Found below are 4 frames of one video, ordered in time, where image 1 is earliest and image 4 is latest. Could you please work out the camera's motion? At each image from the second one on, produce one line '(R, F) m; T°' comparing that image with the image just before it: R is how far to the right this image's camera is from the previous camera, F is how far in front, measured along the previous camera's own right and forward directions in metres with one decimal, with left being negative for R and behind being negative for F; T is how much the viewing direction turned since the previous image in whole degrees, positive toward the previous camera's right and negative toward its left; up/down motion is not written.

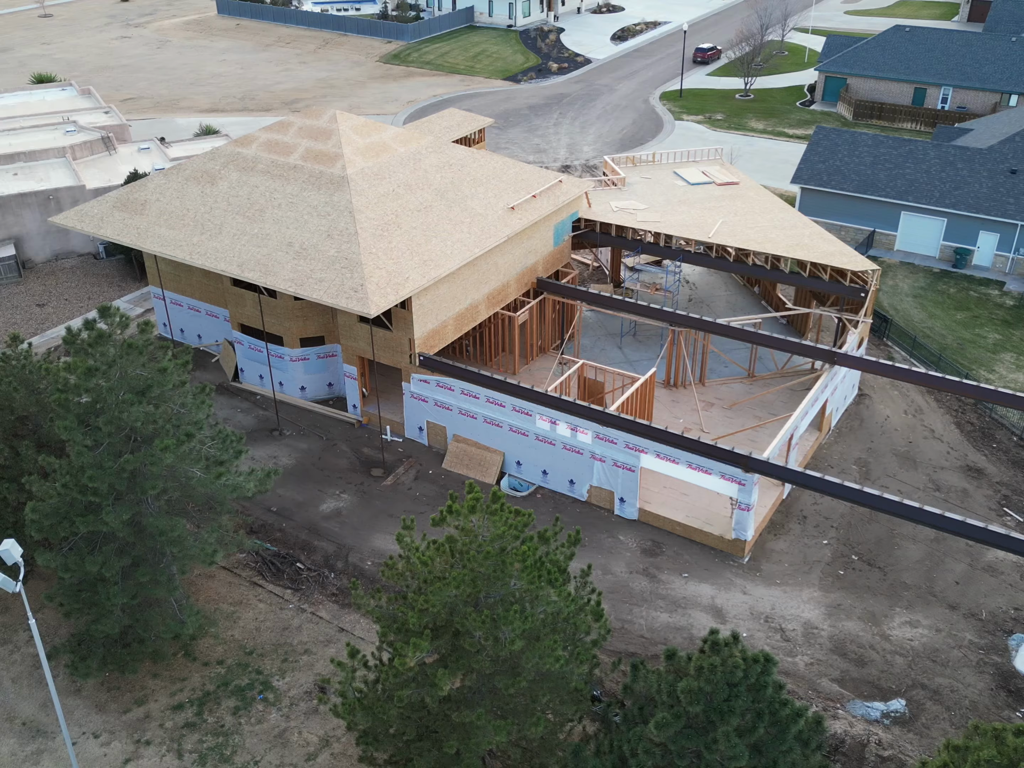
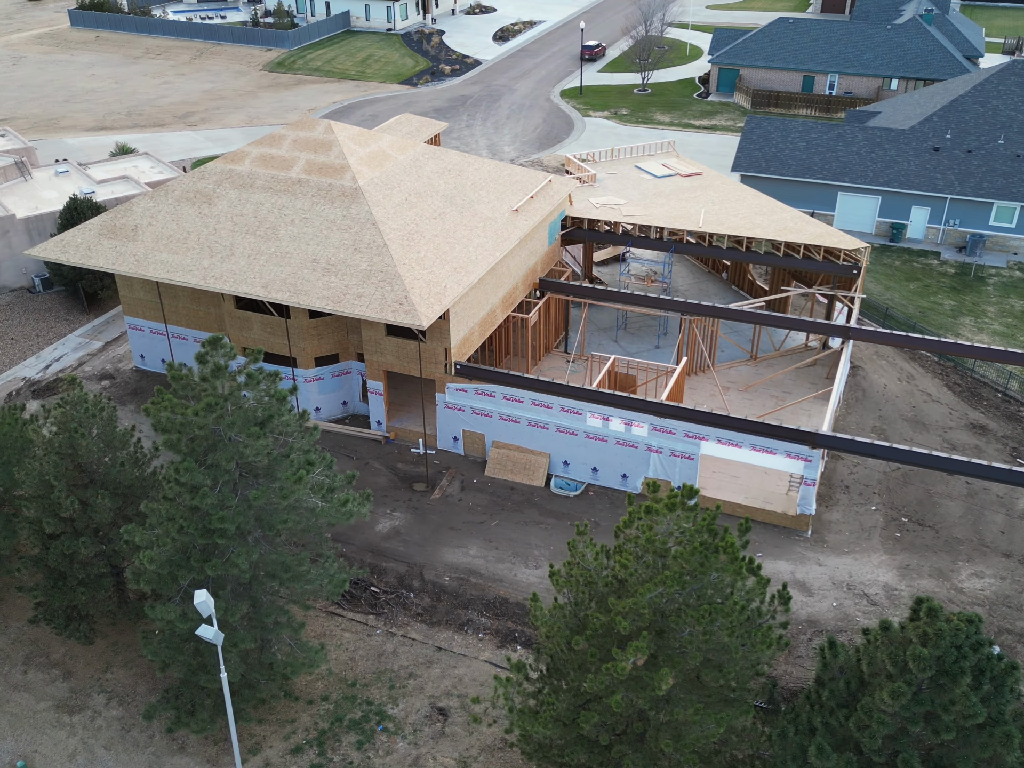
(-5.9, +0.5) m; +9°
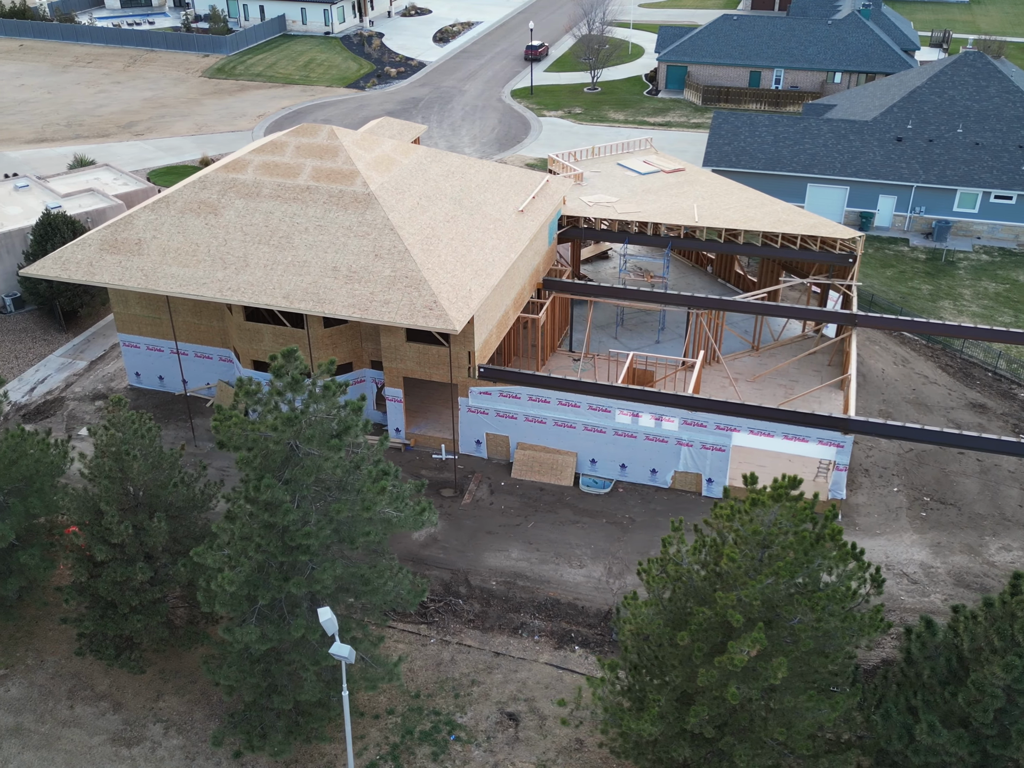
(-3.2, +0.2) m; +4°
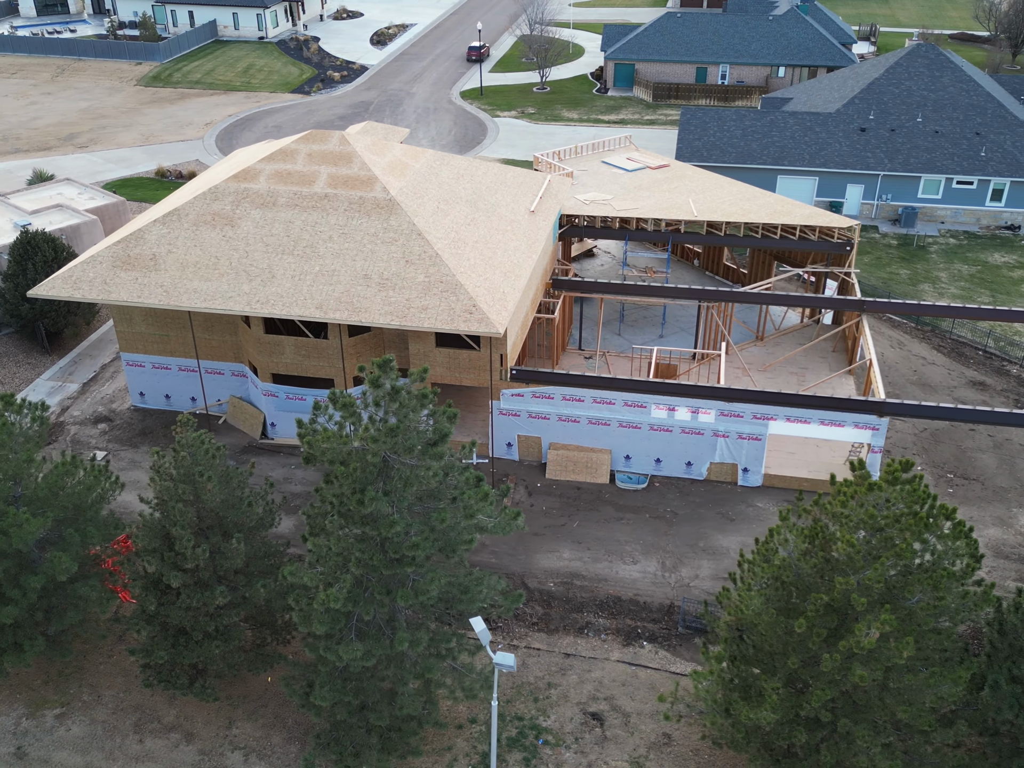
(-3.6, +0.2) m; +5°
